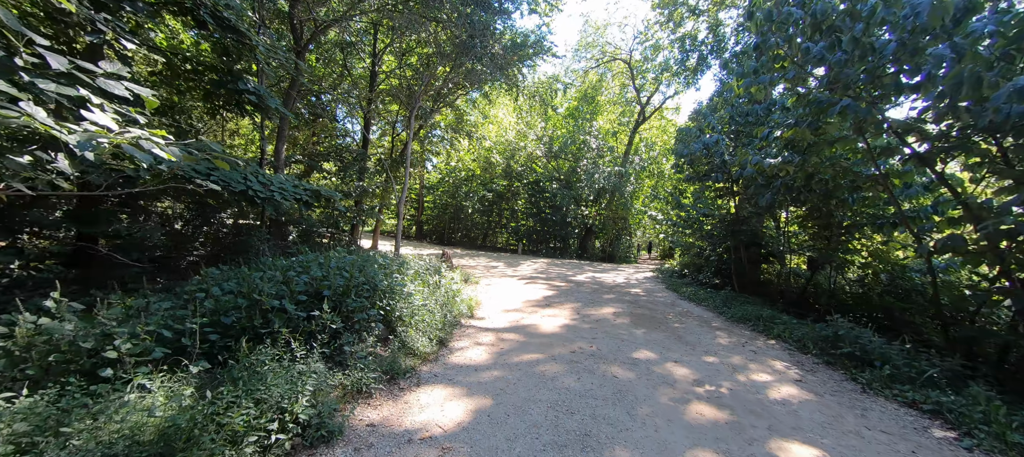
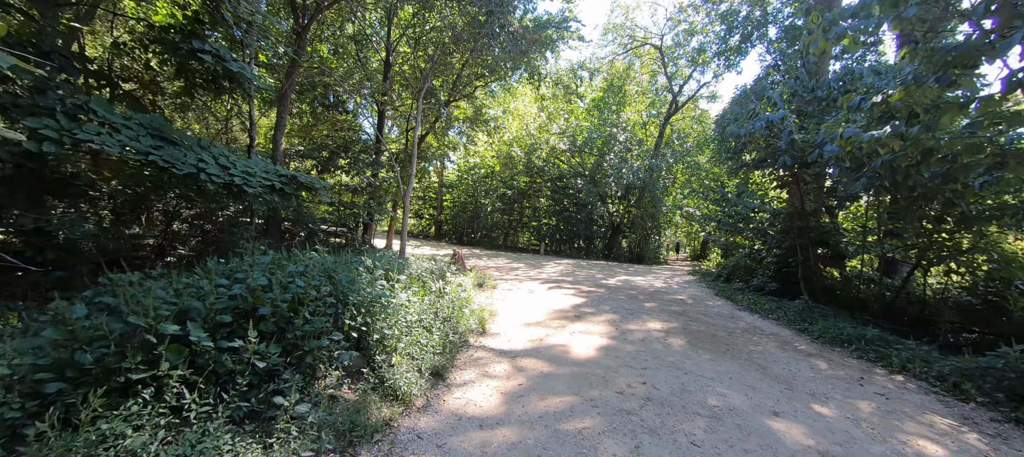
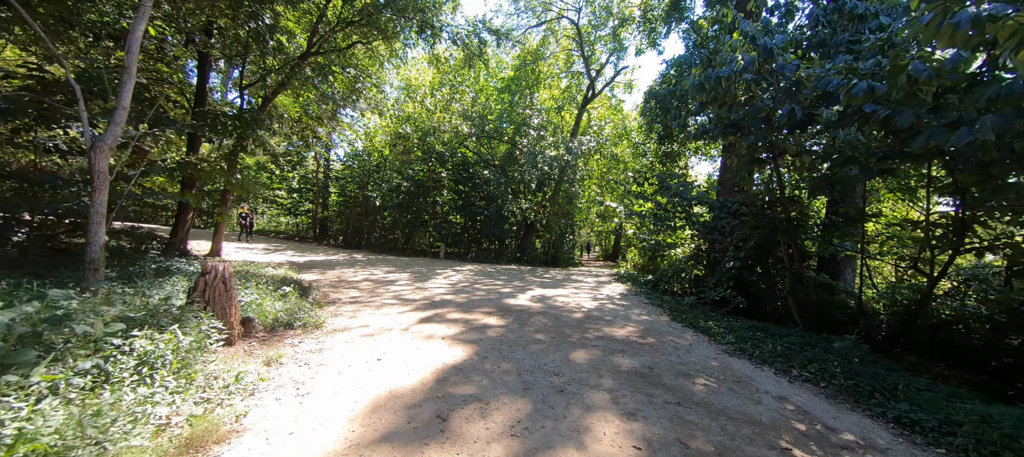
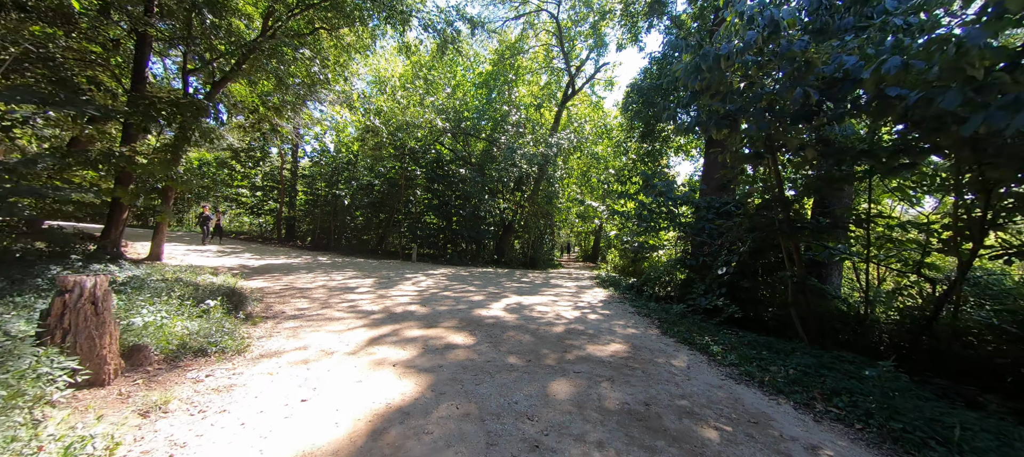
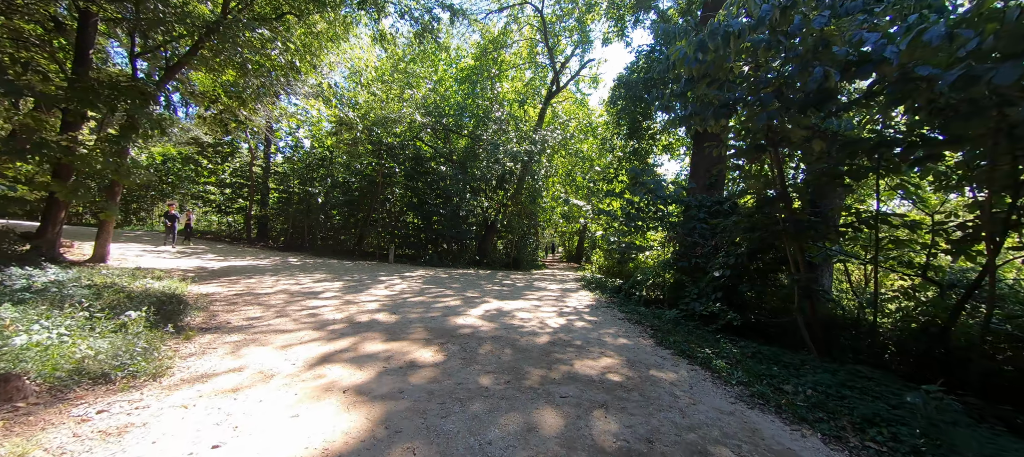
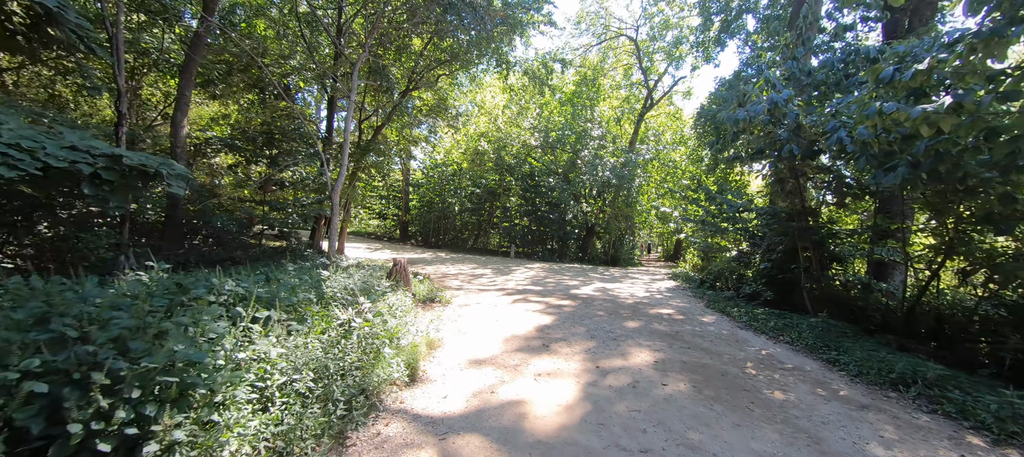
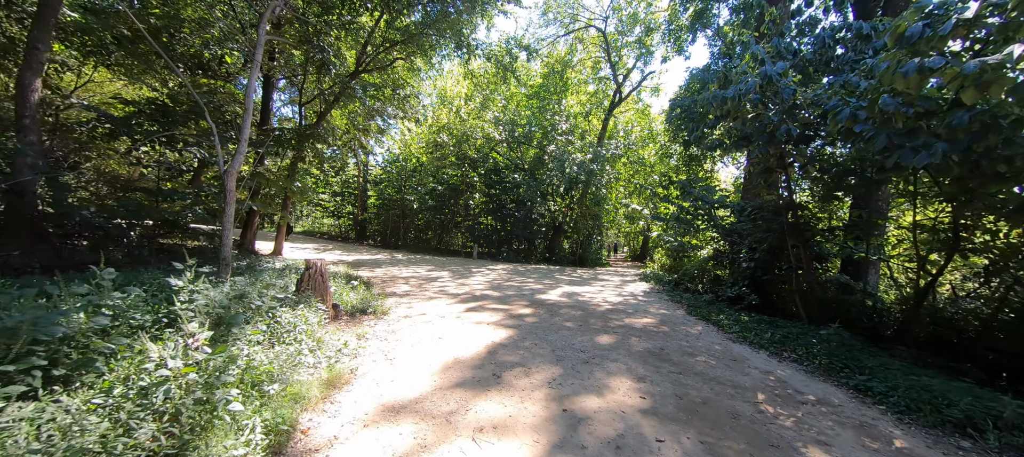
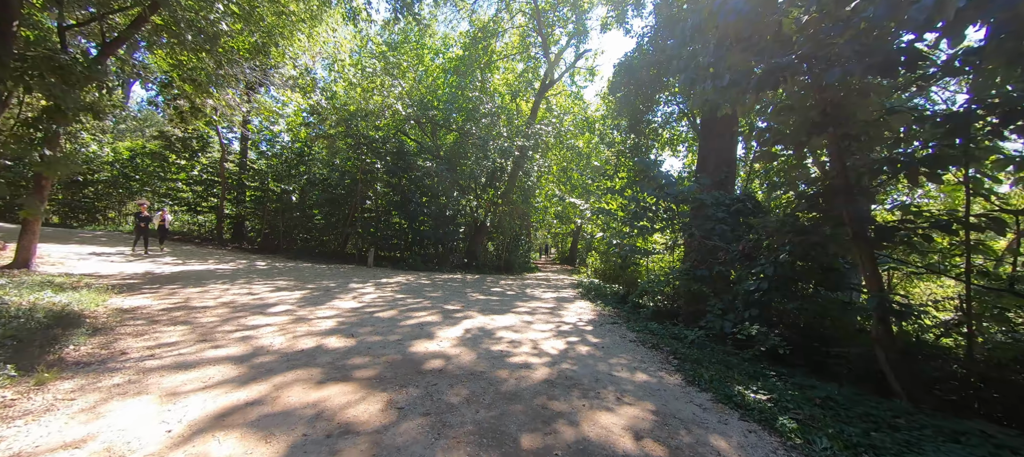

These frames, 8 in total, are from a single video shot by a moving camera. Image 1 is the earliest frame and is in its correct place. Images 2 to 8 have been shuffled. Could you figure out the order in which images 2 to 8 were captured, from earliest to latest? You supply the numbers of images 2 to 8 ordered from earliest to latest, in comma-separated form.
2, 6, 7, 3, 4, 5, 8
